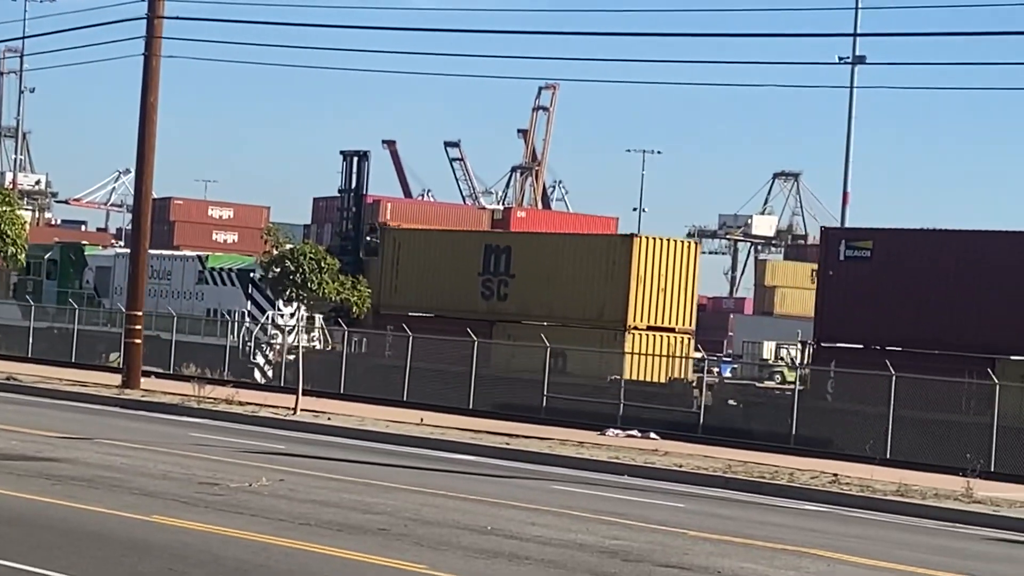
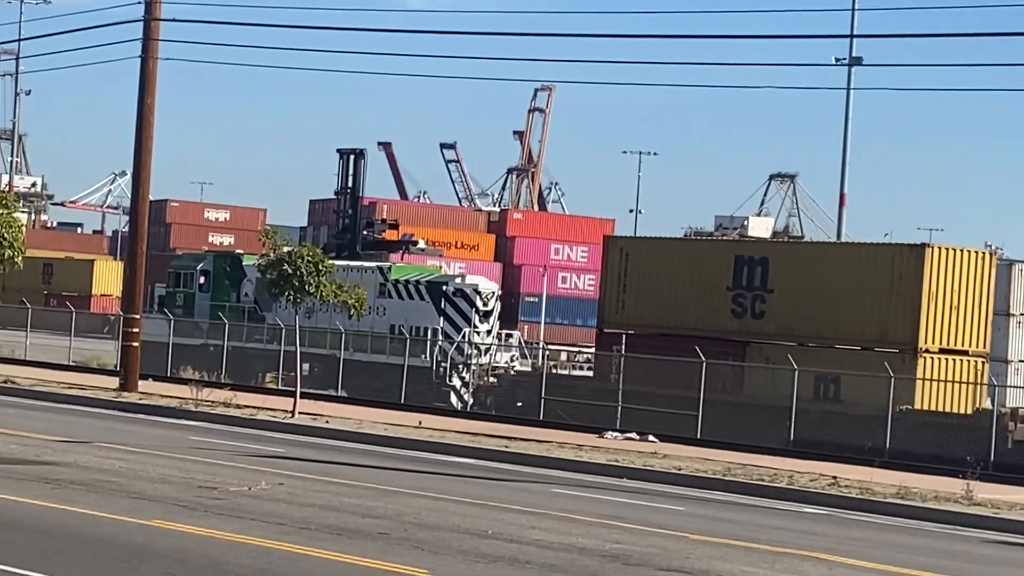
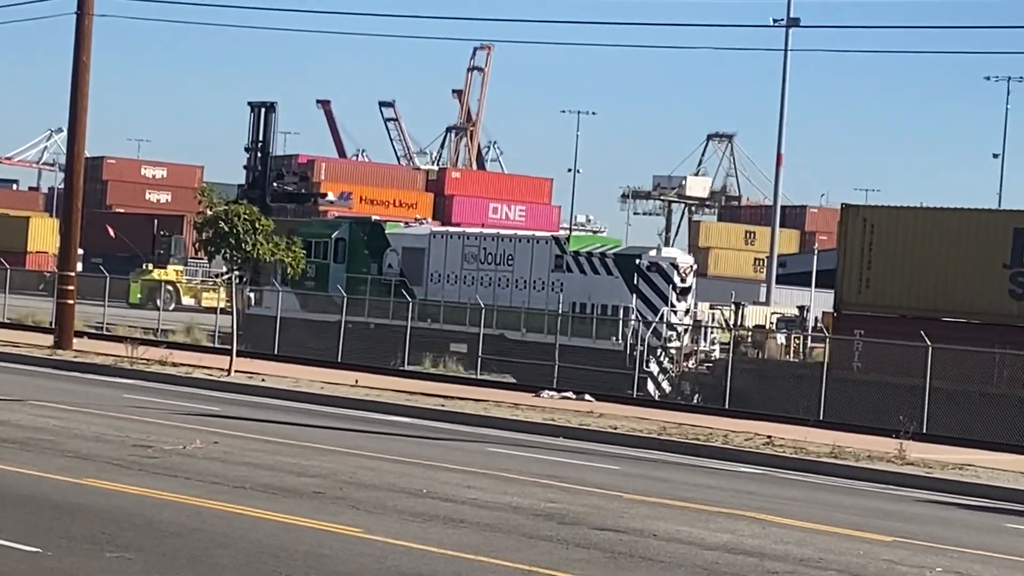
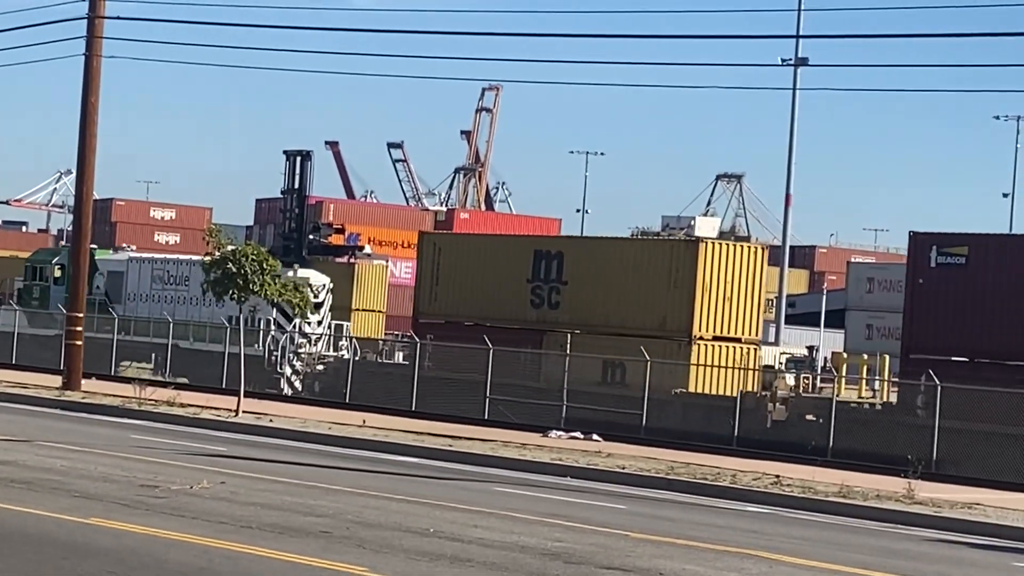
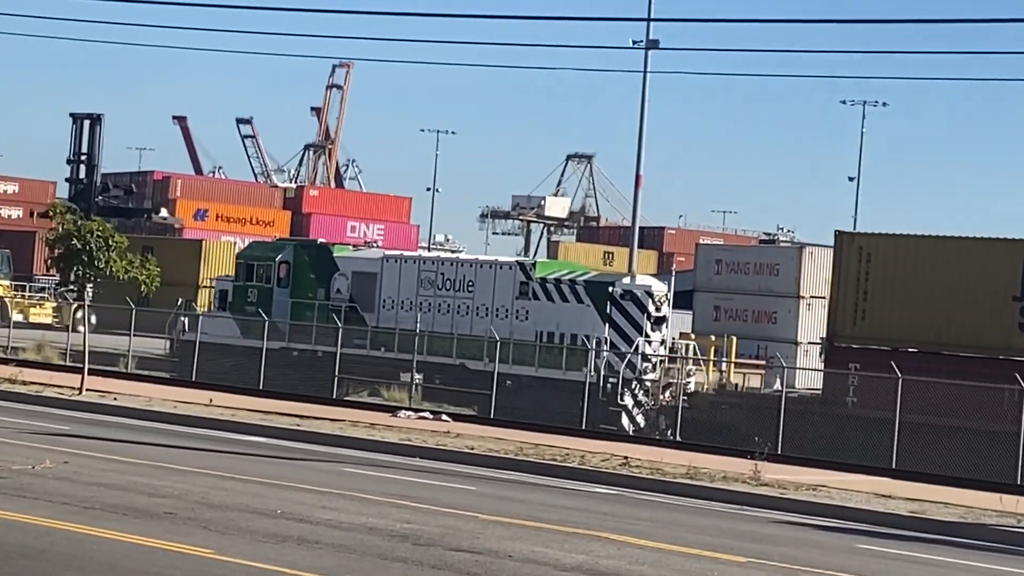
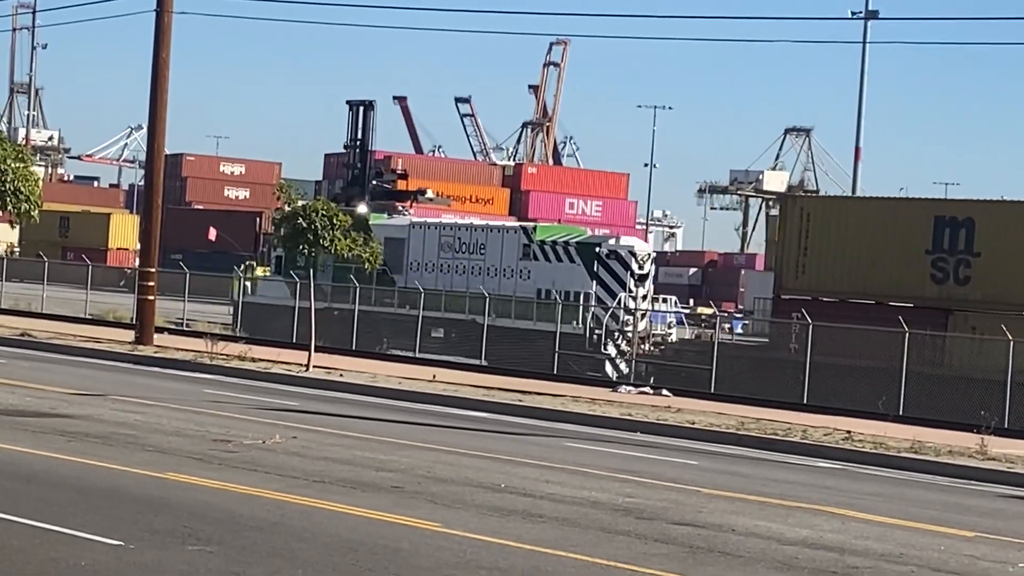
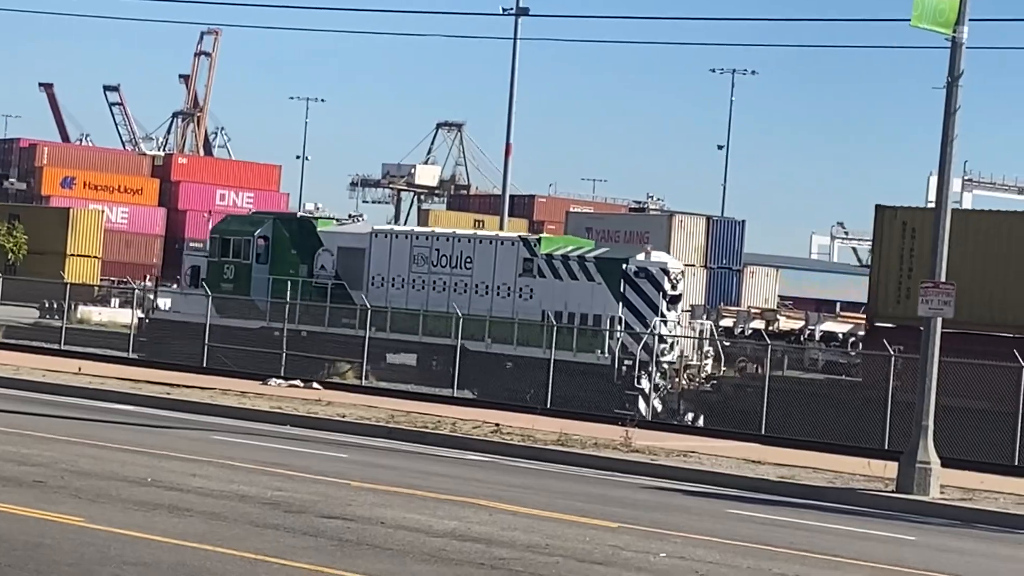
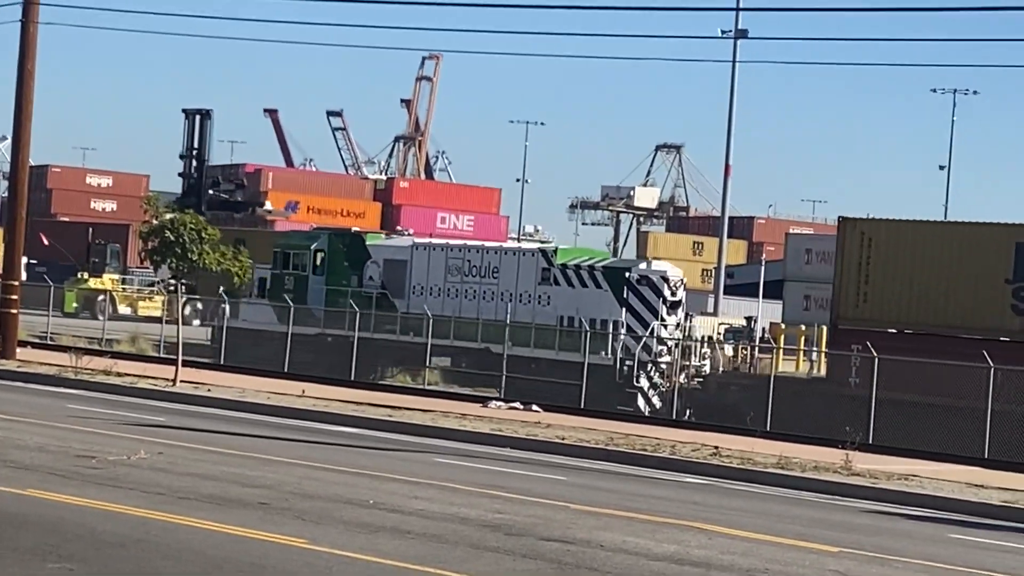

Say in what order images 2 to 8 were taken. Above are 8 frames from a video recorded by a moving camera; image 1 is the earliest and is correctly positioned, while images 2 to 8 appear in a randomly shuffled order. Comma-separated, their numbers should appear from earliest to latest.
4, 2, 6, 3, 8, 5, 7
